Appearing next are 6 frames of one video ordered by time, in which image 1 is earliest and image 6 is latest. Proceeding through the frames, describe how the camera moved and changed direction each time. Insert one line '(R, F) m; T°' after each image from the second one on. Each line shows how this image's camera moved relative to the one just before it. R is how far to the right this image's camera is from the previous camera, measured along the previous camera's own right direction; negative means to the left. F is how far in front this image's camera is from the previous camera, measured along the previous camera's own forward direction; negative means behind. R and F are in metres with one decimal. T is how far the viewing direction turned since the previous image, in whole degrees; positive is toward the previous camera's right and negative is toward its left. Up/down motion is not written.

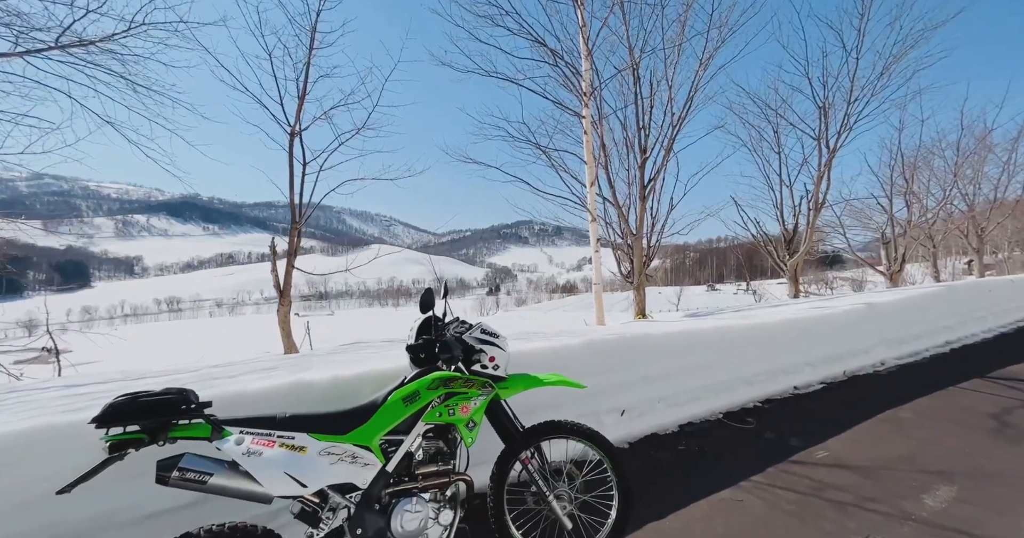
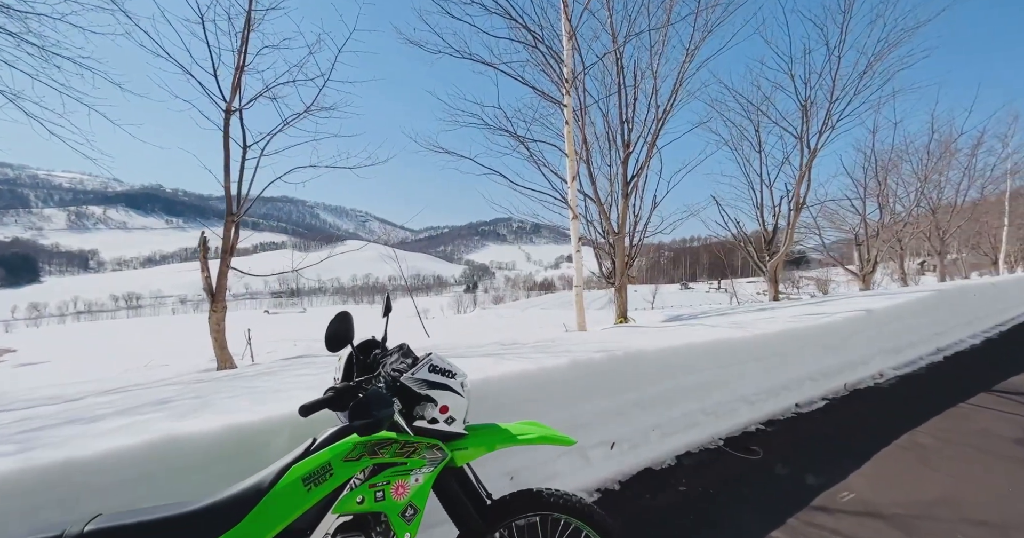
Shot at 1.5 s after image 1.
(0.0, +0.6) m; +3°
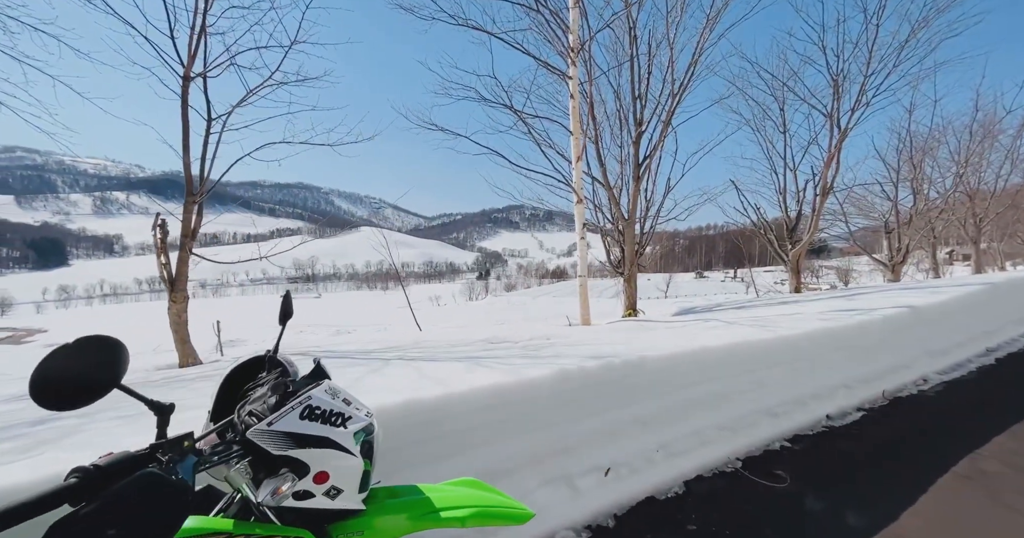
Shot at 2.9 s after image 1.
(+0.2, +0.6) m; -2°
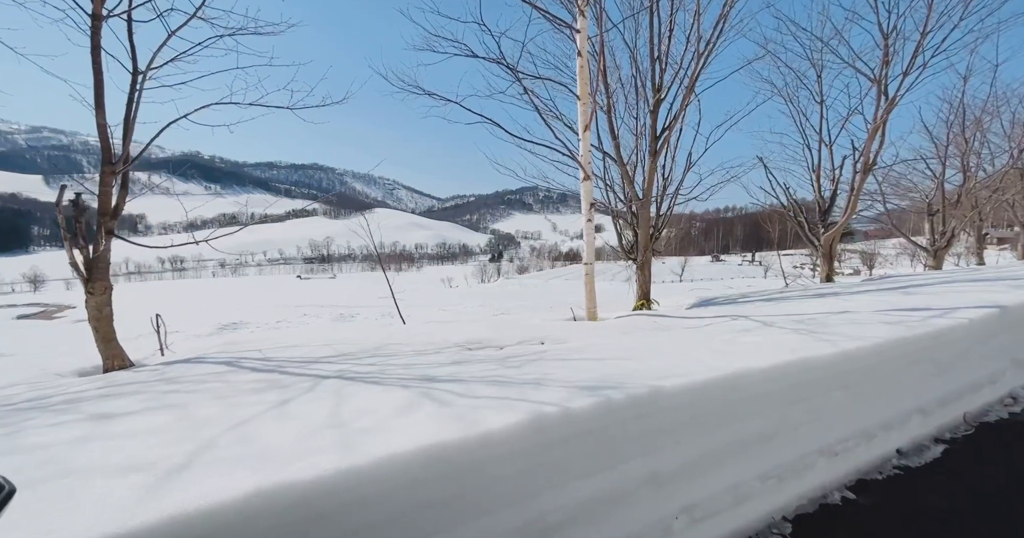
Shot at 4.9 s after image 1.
(+0.2, +0.9) m; -2°
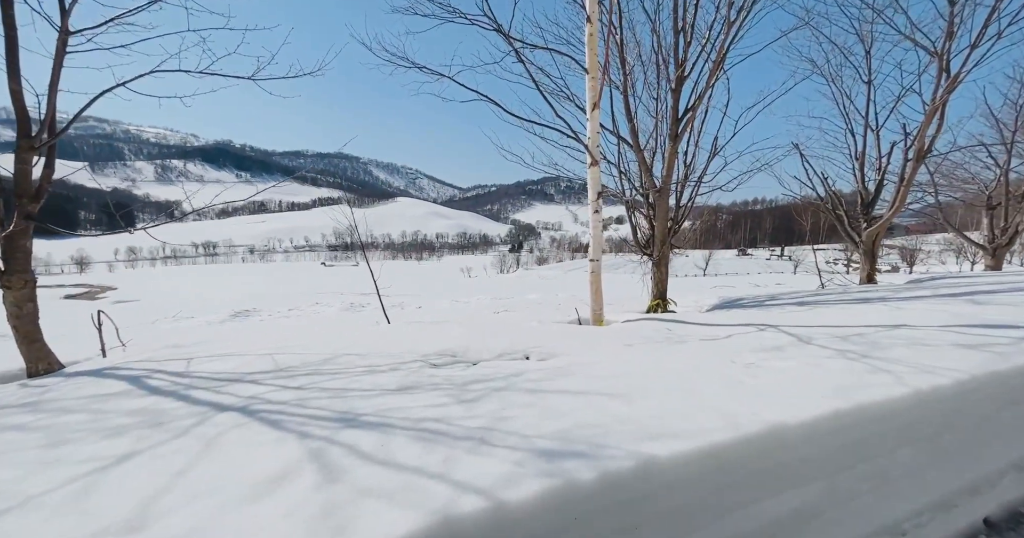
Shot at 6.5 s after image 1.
(+0.3, +0.6) m; -3°
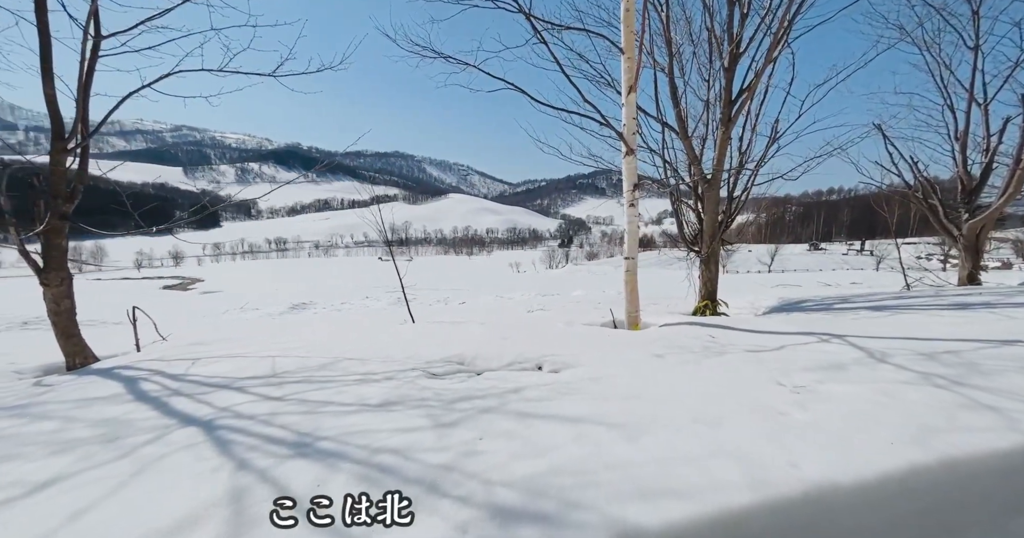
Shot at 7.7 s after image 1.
(+0.2, +0.3) m; -6°
